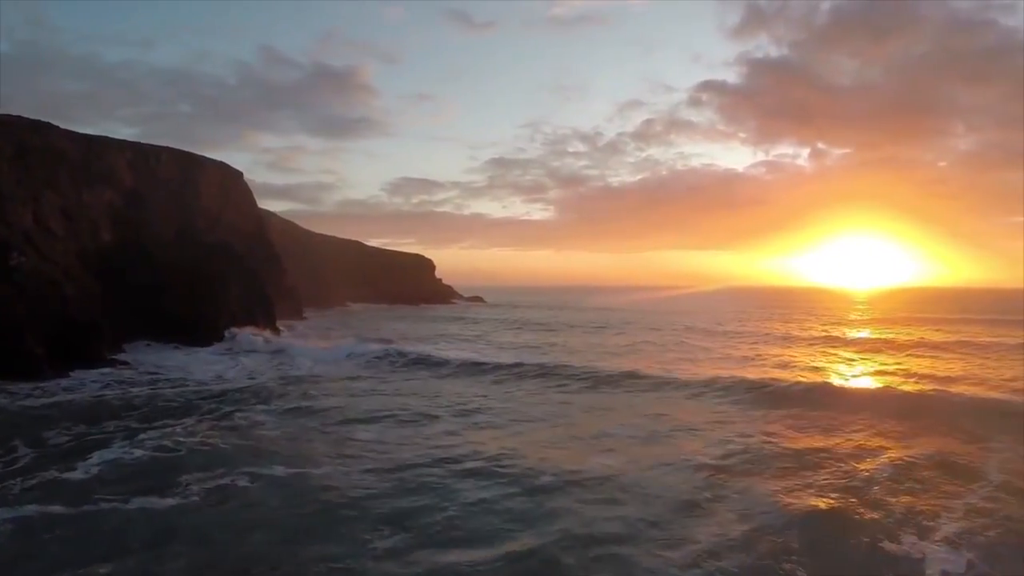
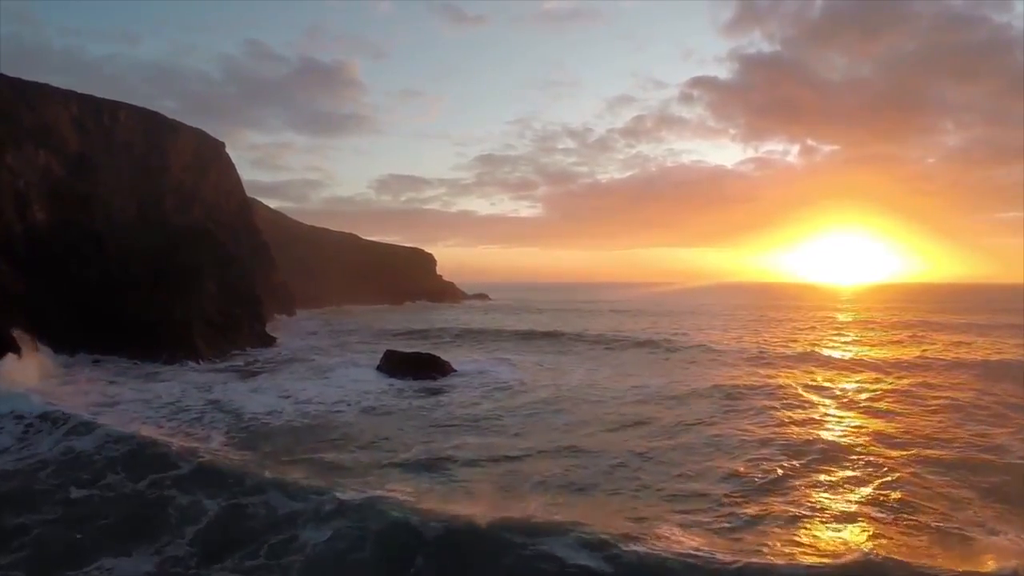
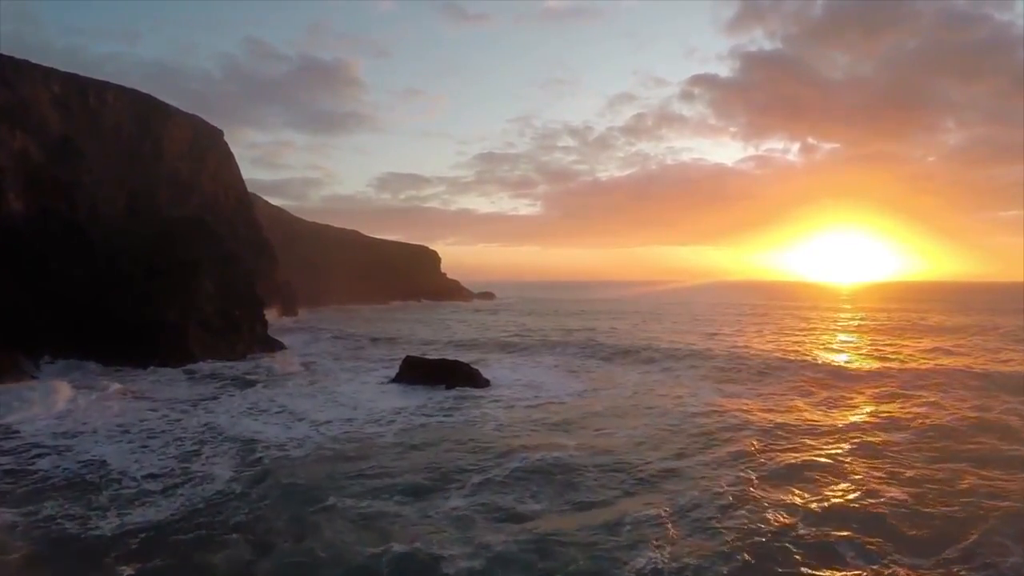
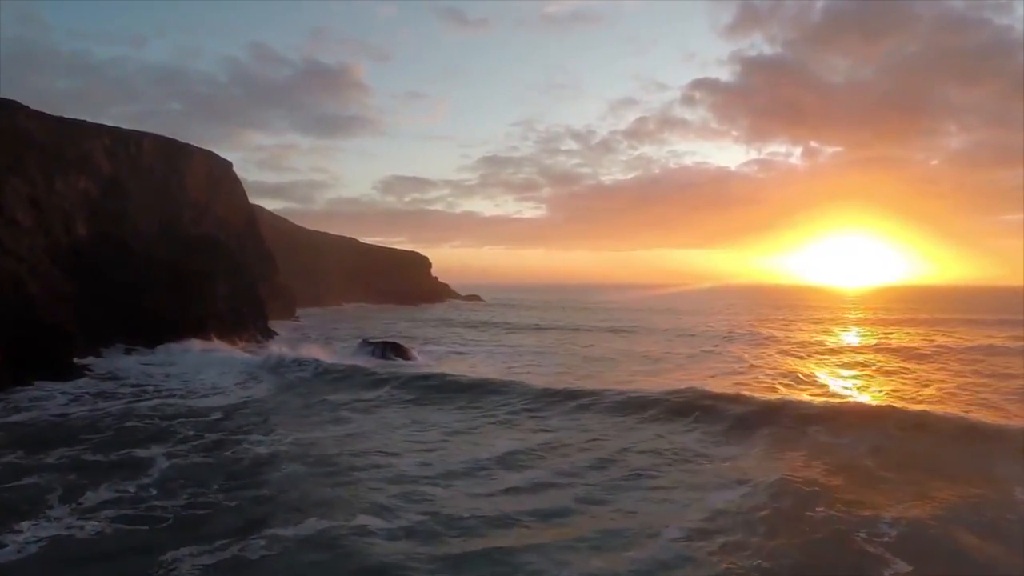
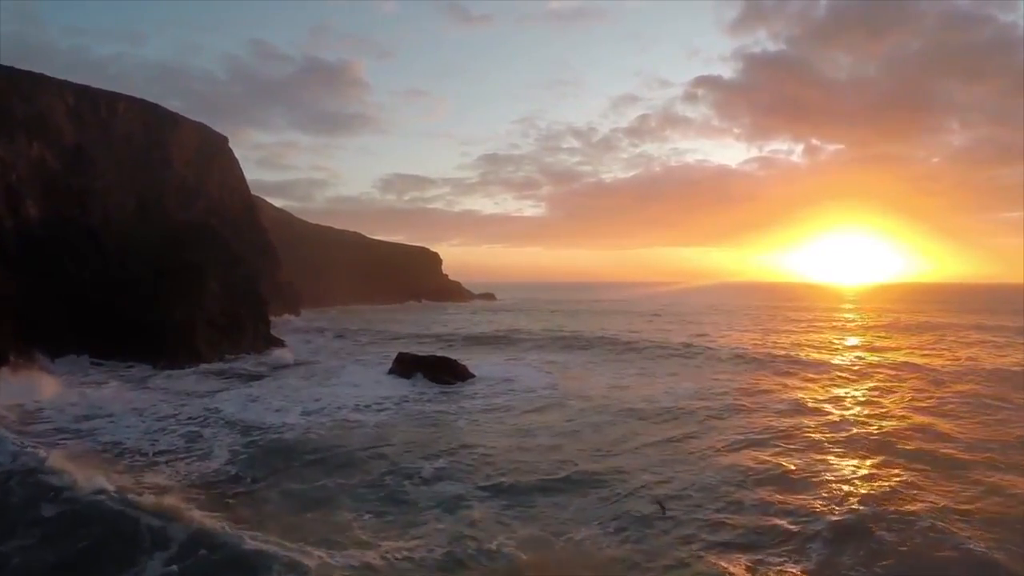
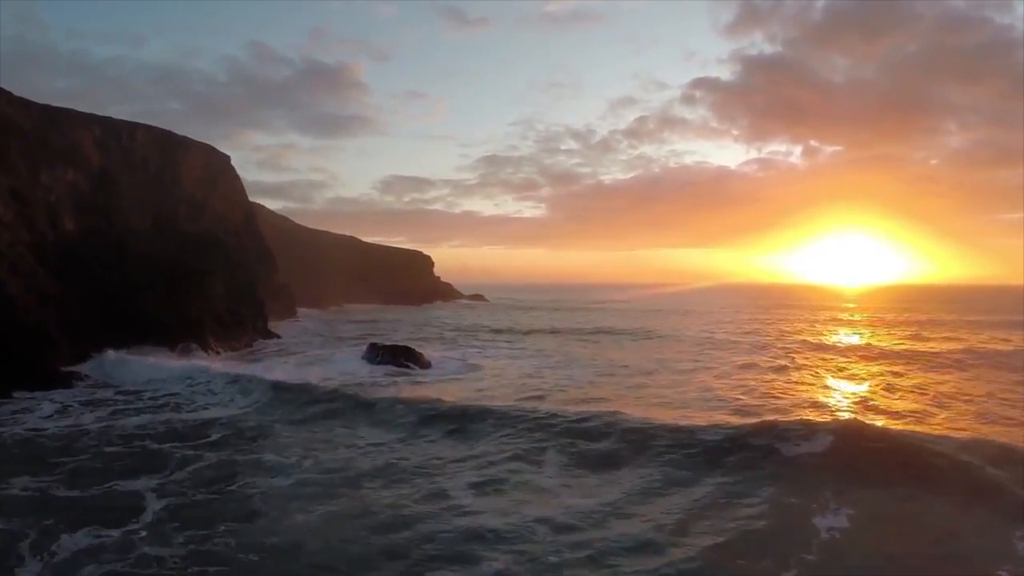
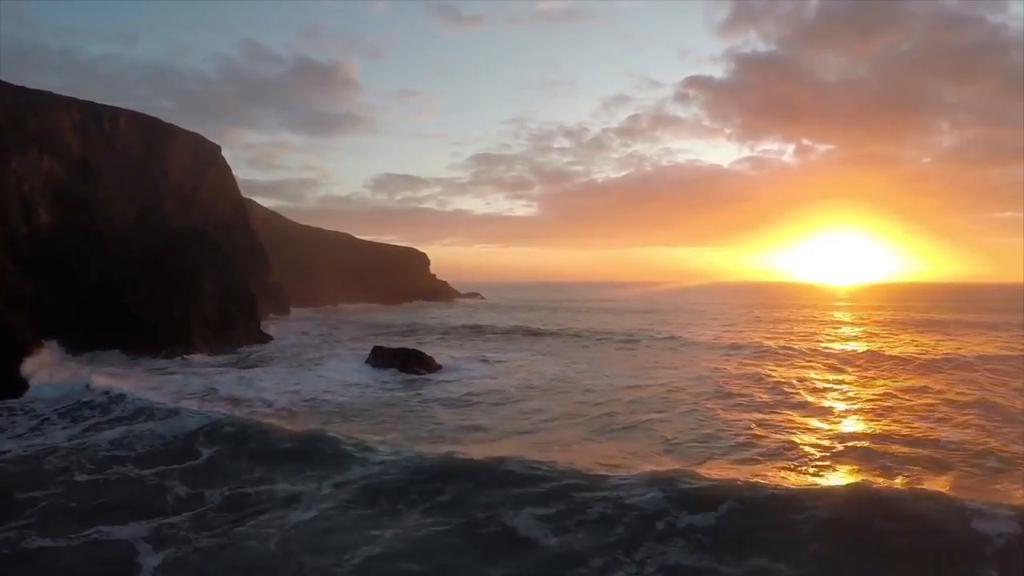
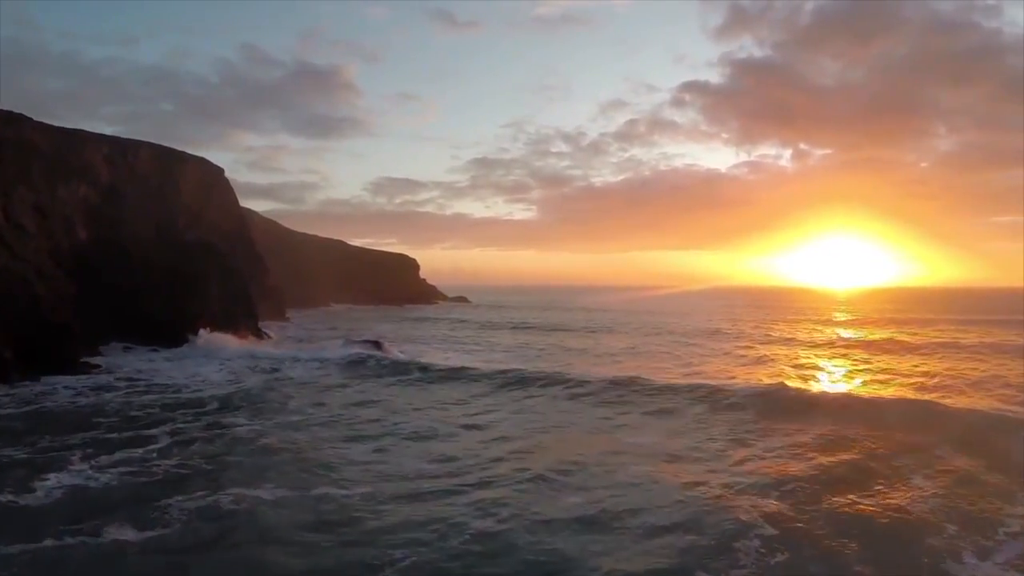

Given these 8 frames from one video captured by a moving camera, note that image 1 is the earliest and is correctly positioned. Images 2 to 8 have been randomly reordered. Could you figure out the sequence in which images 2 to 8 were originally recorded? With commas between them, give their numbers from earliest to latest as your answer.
8, 4, 6, 7, 2, 5, 3
